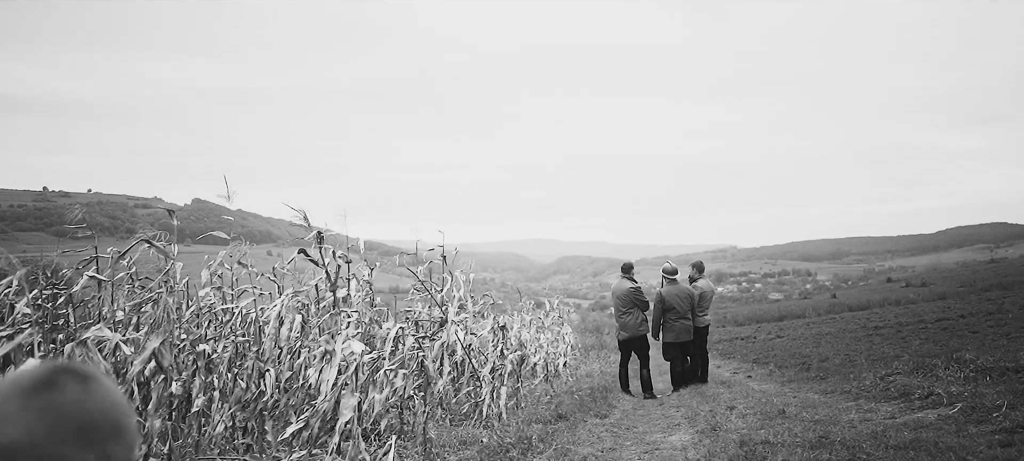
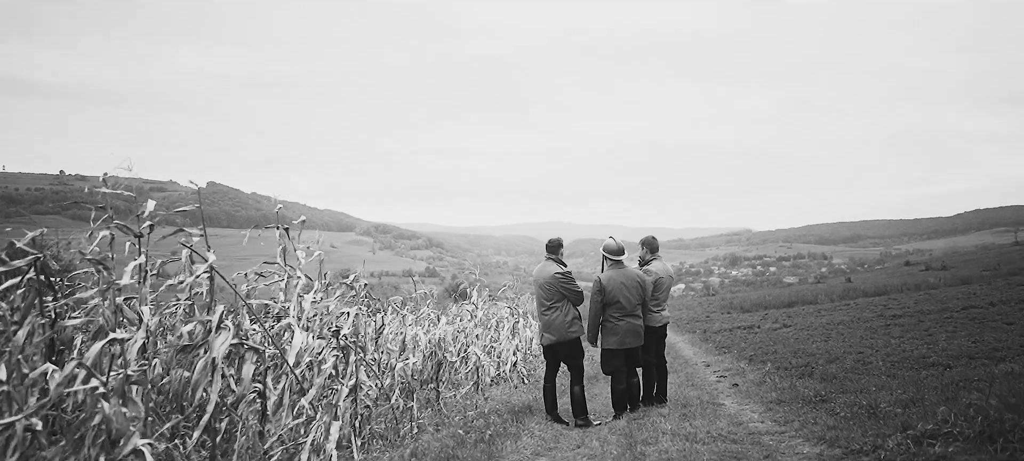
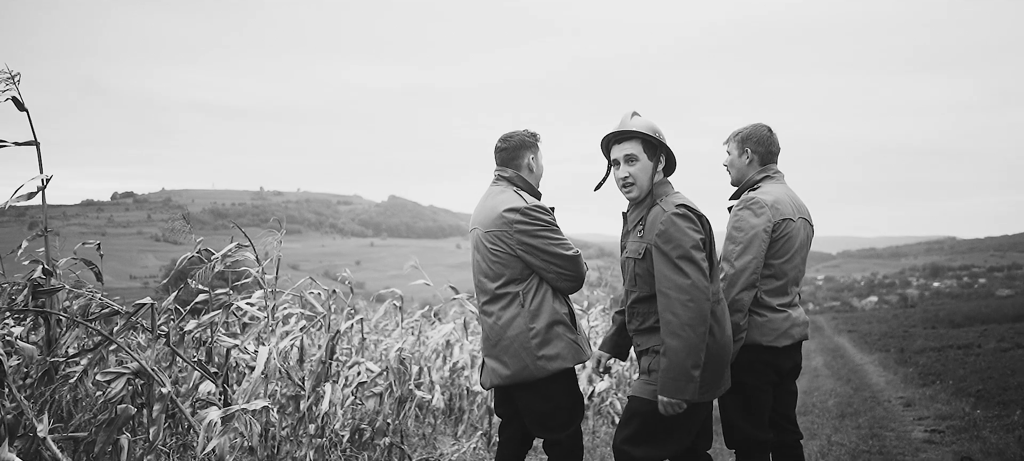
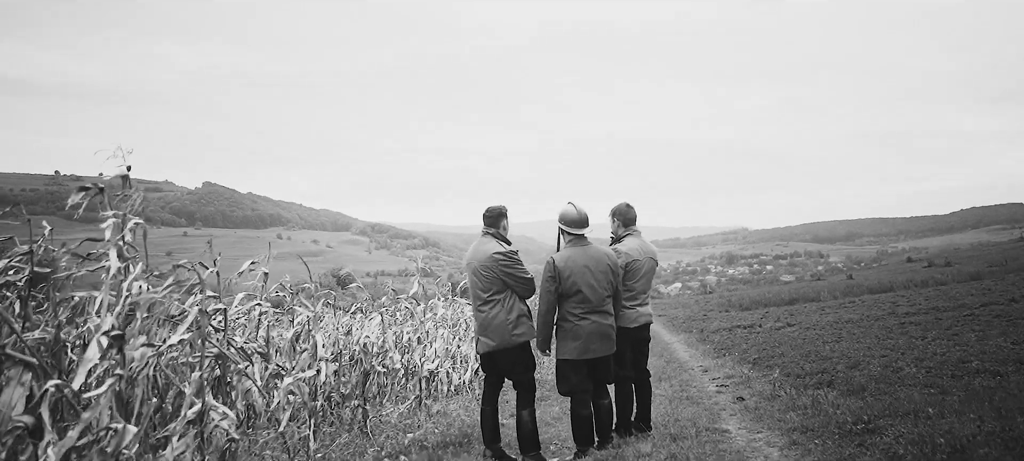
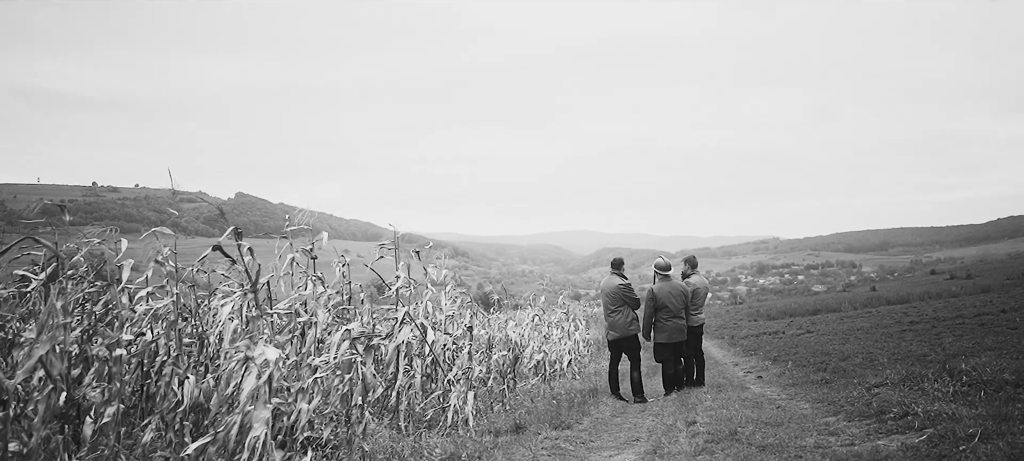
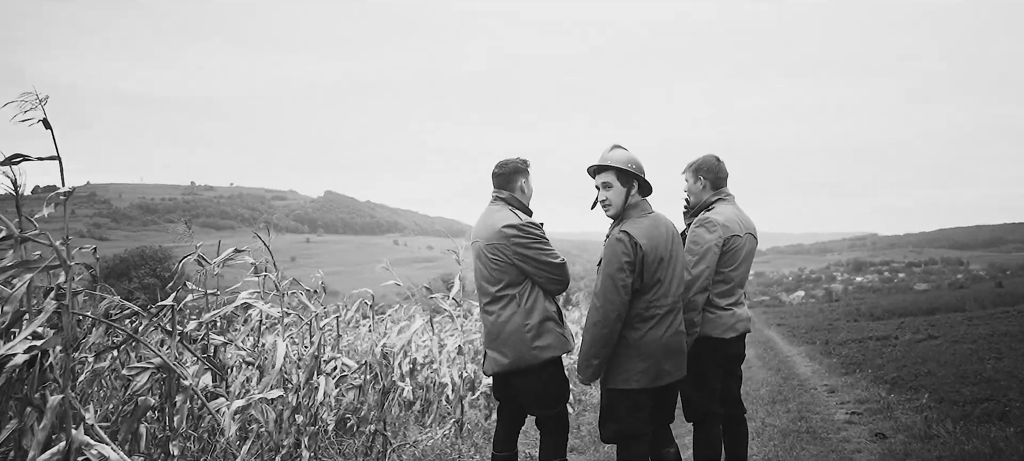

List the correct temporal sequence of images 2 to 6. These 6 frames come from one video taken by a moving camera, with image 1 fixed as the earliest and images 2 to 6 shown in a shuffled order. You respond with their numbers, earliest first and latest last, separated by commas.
5, 2, 4, 6, 3
